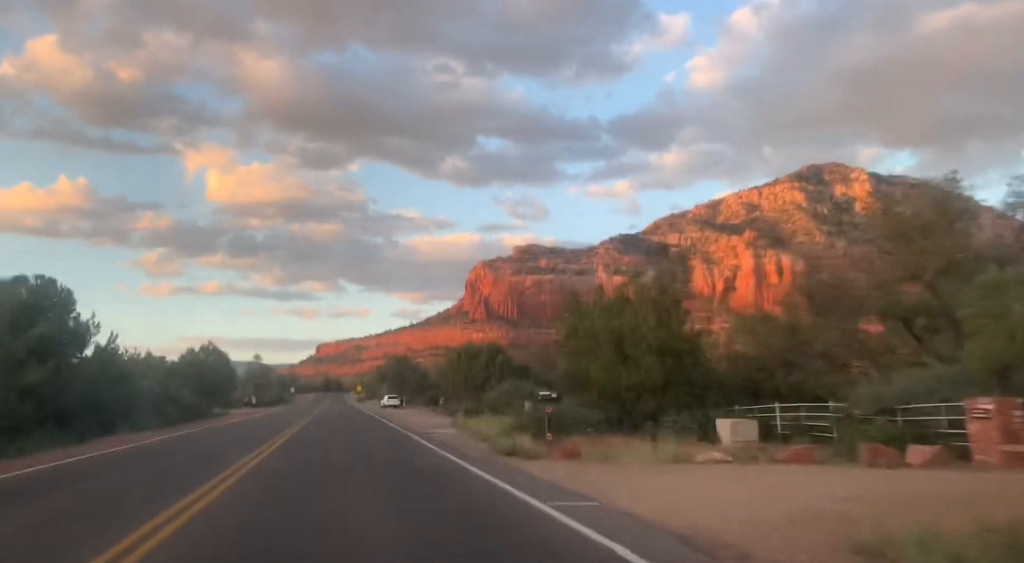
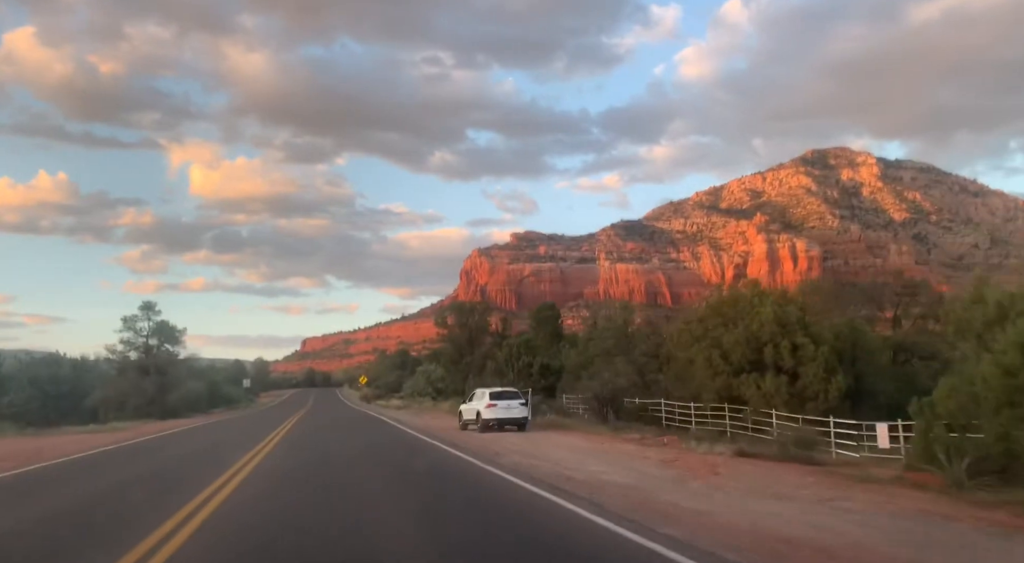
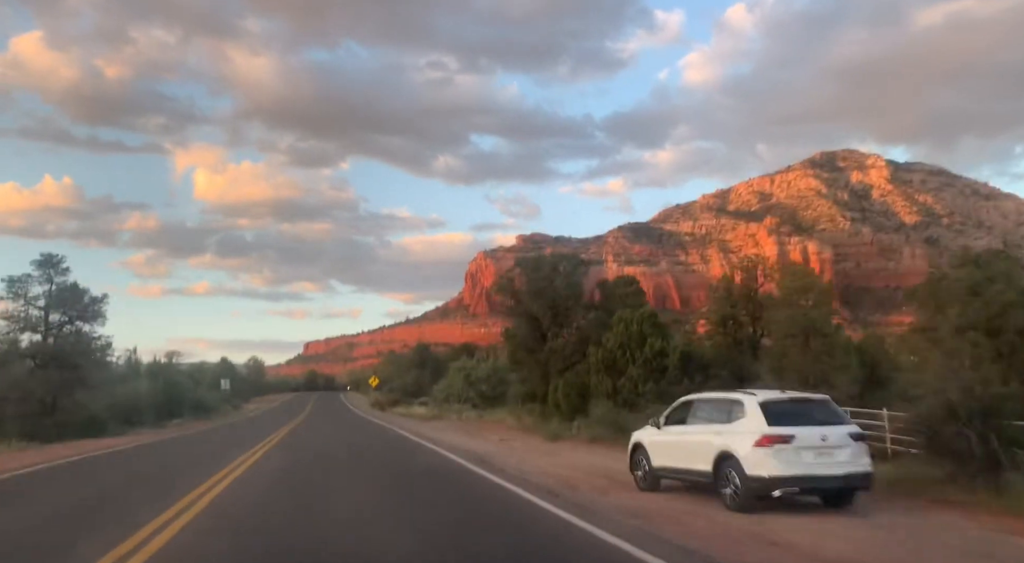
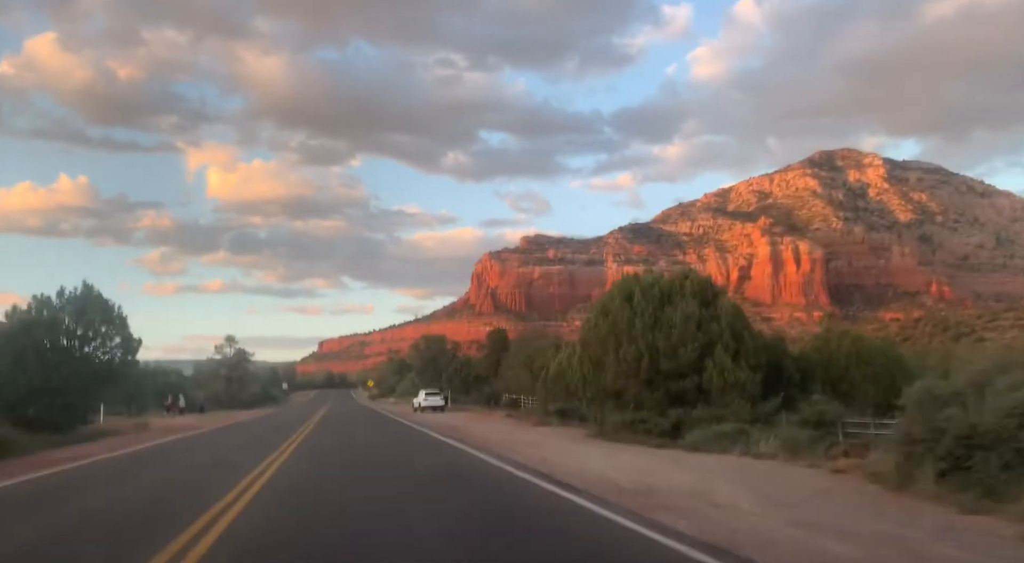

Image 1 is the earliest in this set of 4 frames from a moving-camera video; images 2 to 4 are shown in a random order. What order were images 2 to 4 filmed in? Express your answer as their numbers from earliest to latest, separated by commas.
4, 2, 3
